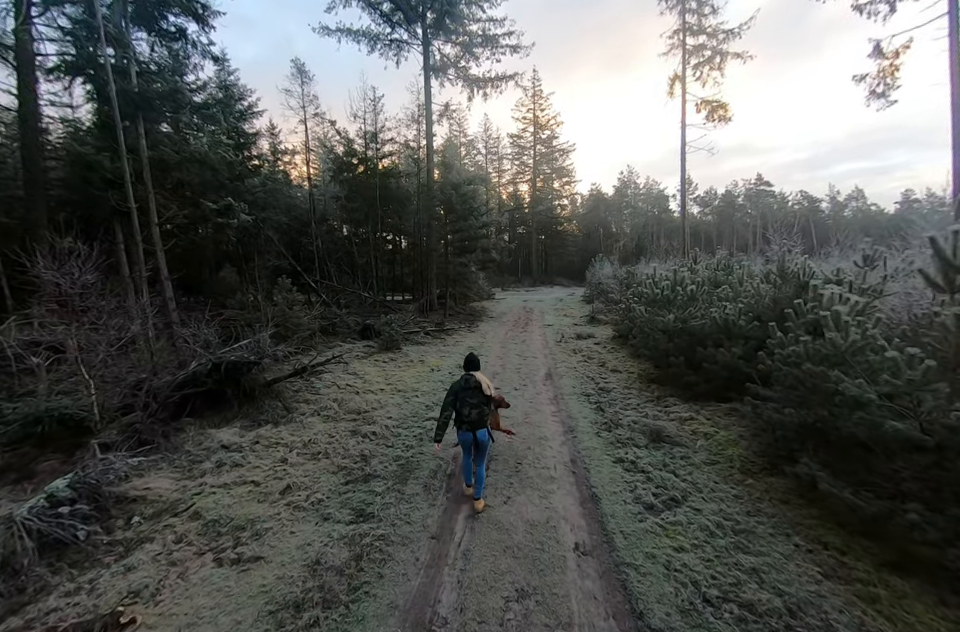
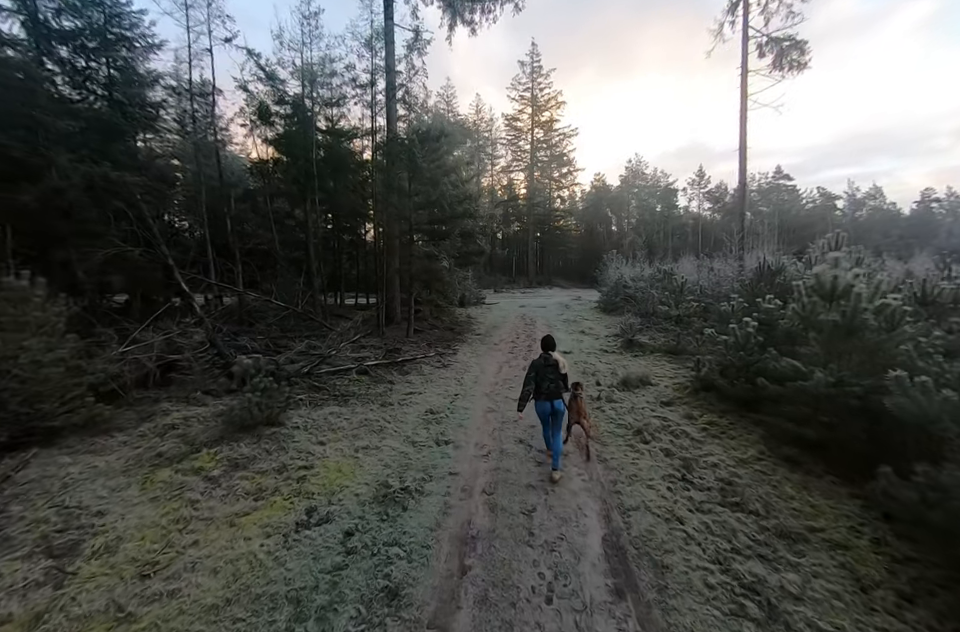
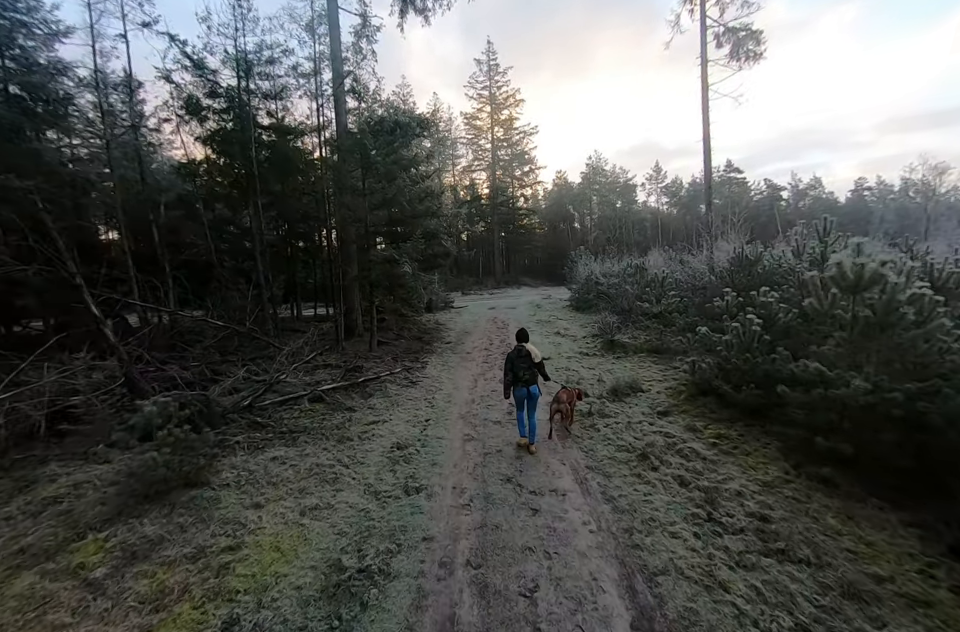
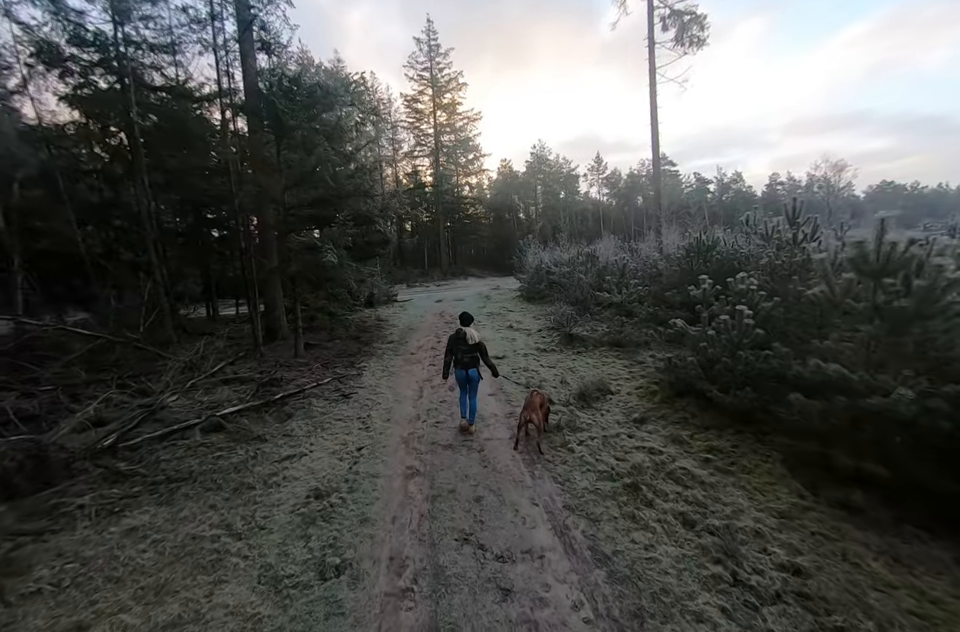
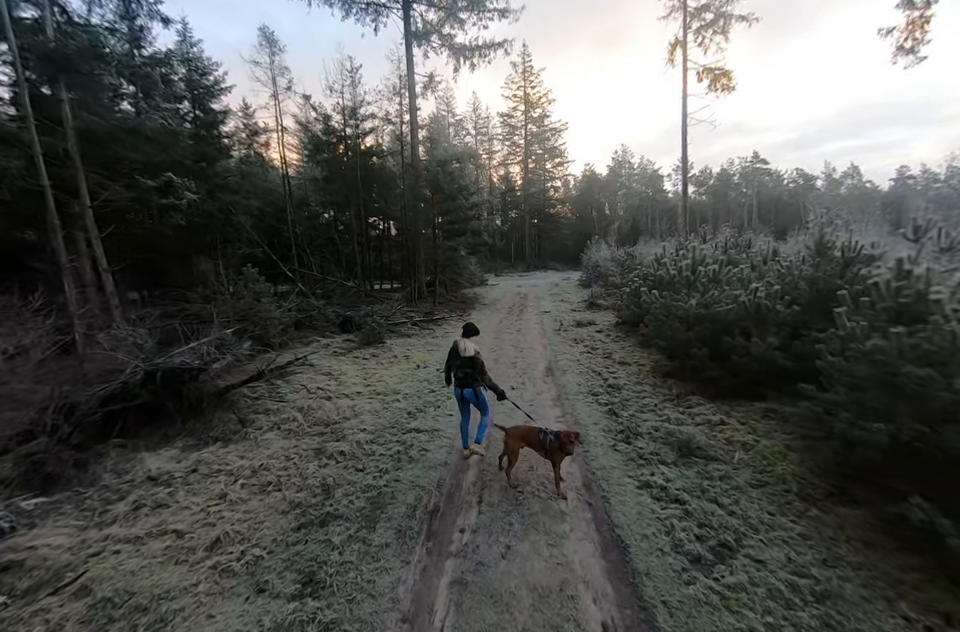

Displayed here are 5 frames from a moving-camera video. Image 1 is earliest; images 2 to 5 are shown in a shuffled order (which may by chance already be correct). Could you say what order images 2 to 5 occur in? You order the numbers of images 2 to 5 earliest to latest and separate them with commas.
5, 2, 3, 4
